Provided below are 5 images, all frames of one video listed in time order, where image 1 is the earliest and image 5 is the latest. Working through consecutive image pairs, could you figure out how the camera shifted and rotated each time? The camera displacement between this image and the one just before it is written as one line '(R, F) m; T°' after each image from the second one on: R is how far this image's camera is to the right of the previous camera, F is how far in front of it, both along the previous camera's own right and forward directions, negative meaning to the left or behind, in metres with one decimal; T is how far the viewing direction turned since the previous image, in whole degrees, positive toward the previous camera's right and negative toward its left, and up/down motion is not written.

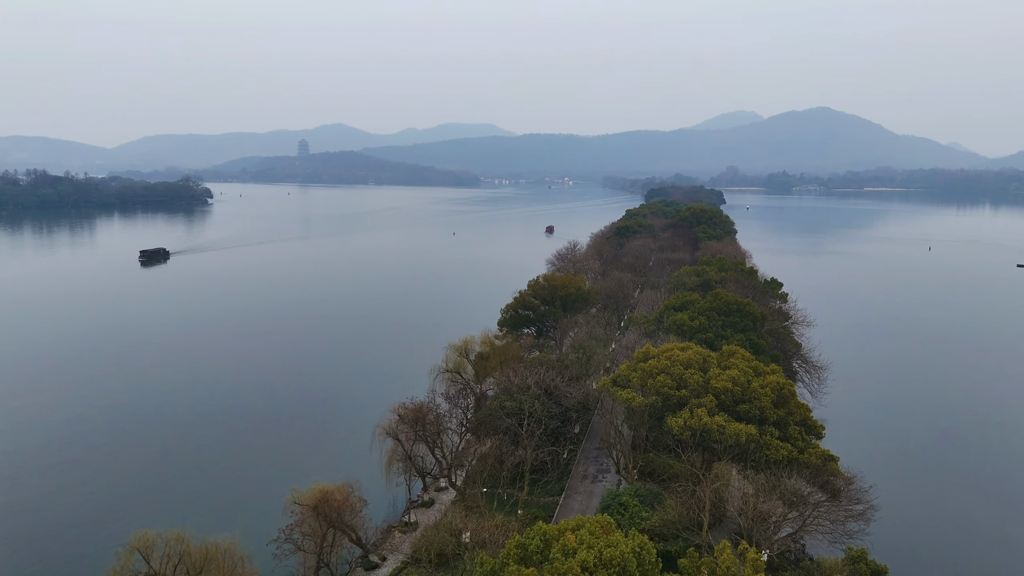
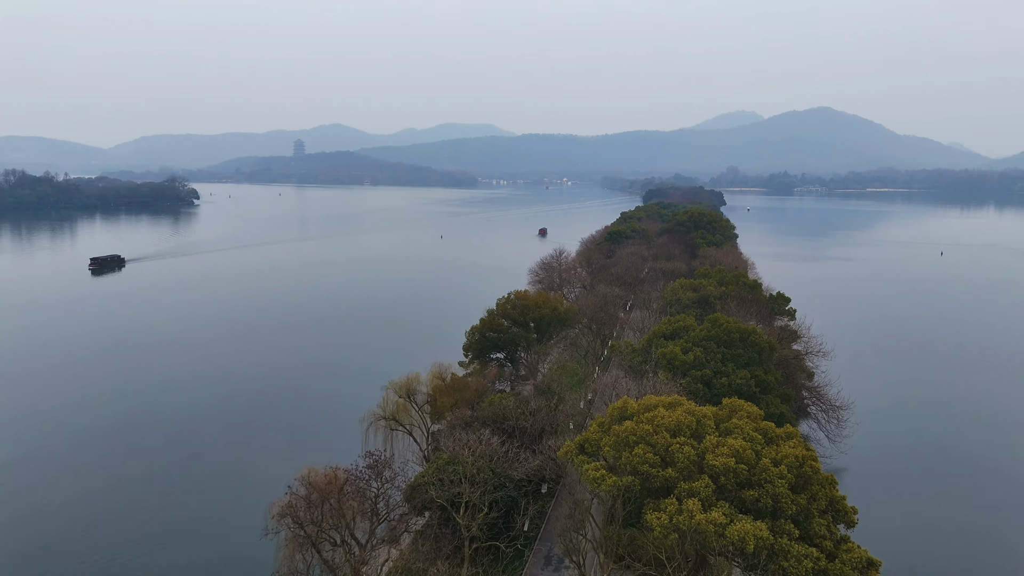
(+0.7, +2.0) m; 0°
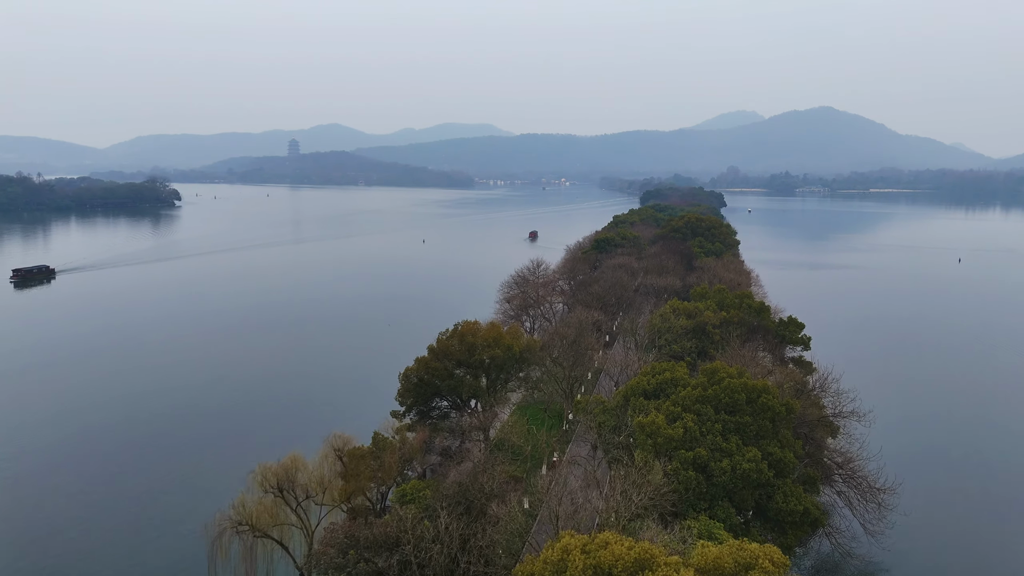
(+0.9, +2.6) m; 0°
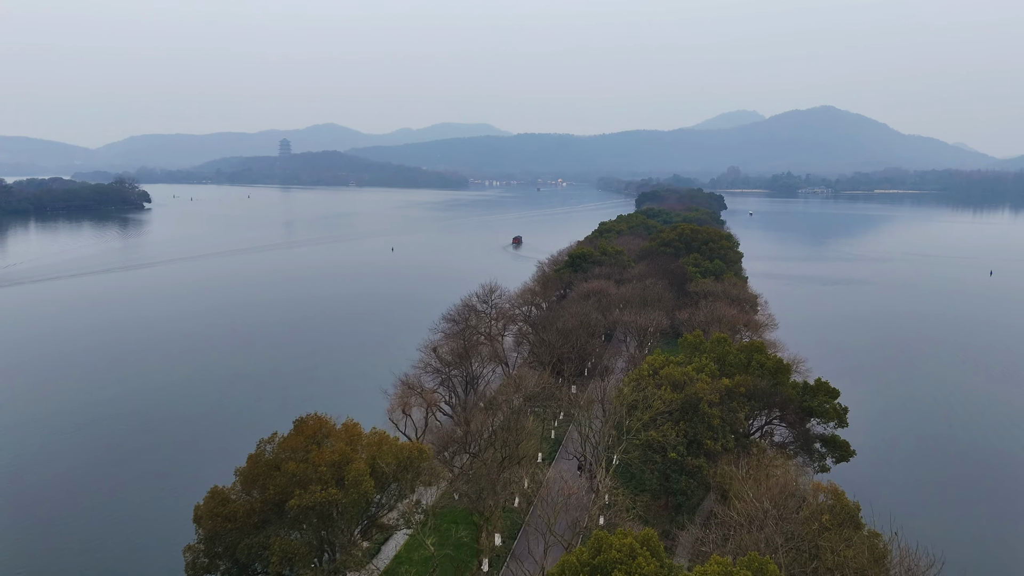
(+1.3, +3.8) m; 0°
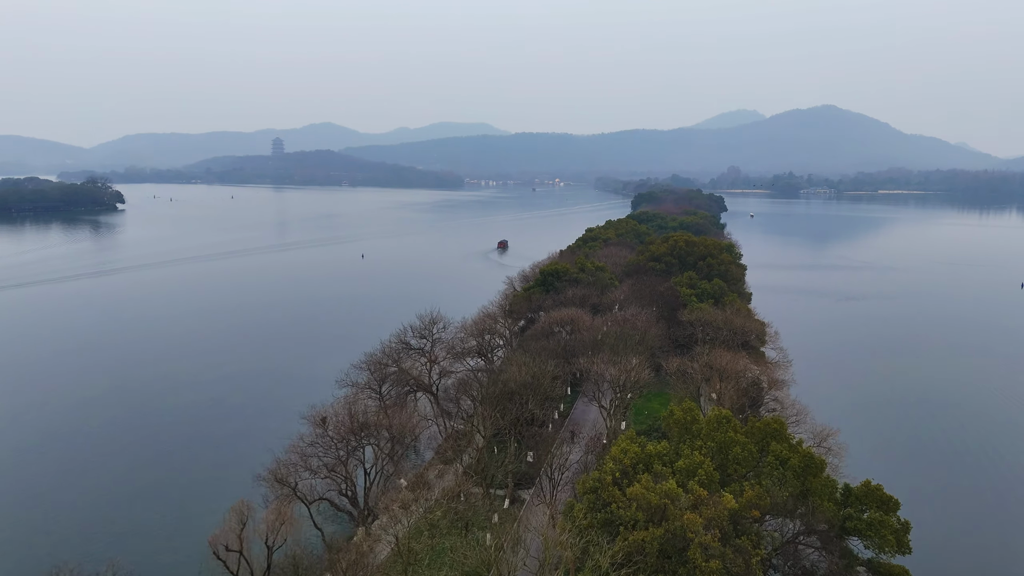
(+1.1, +3.0) m; 0°
